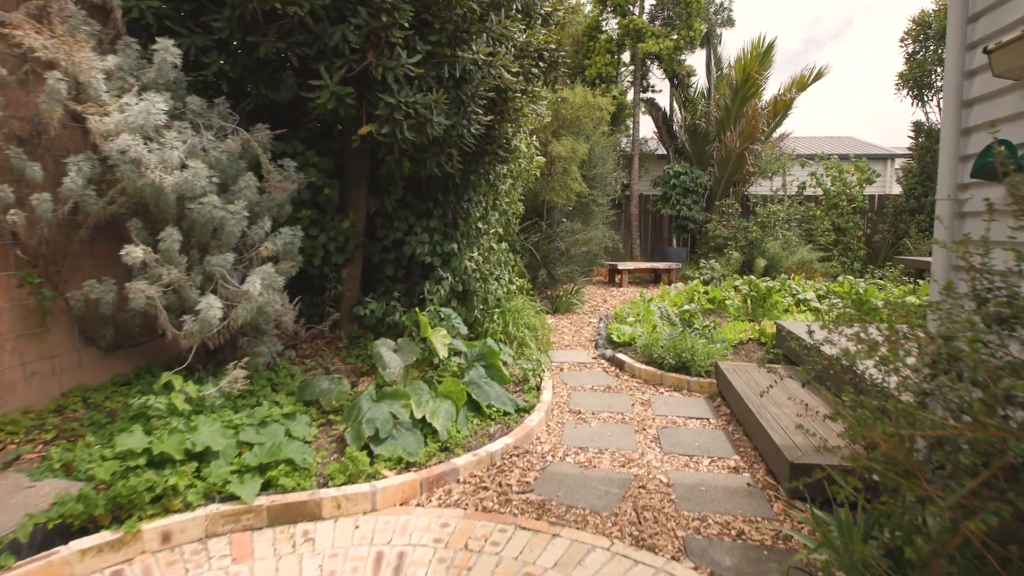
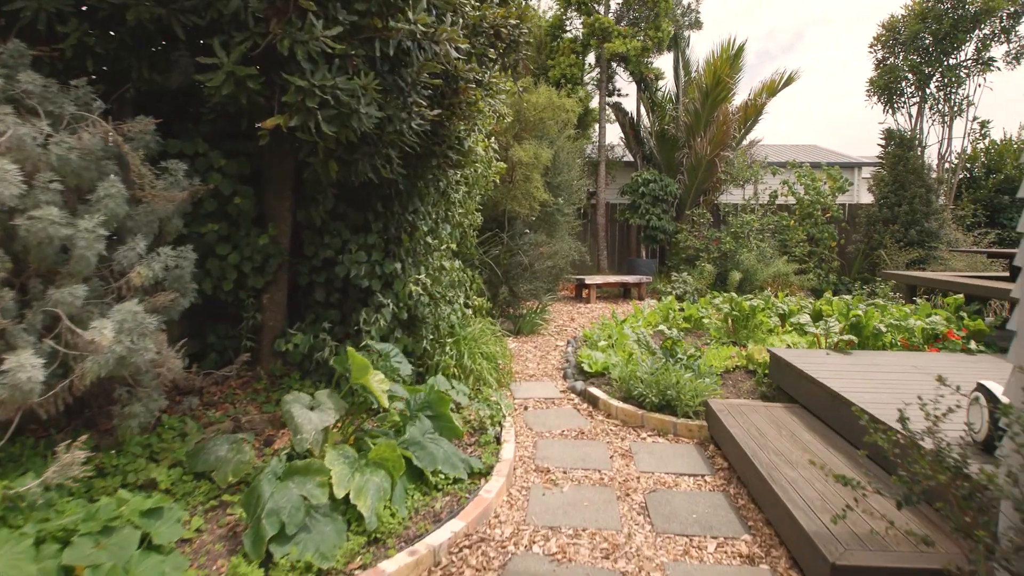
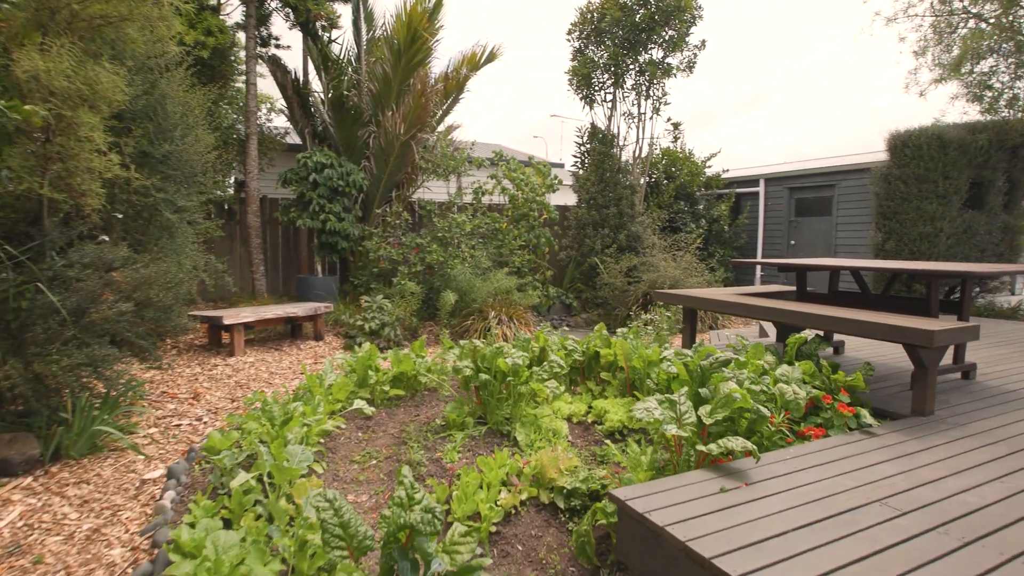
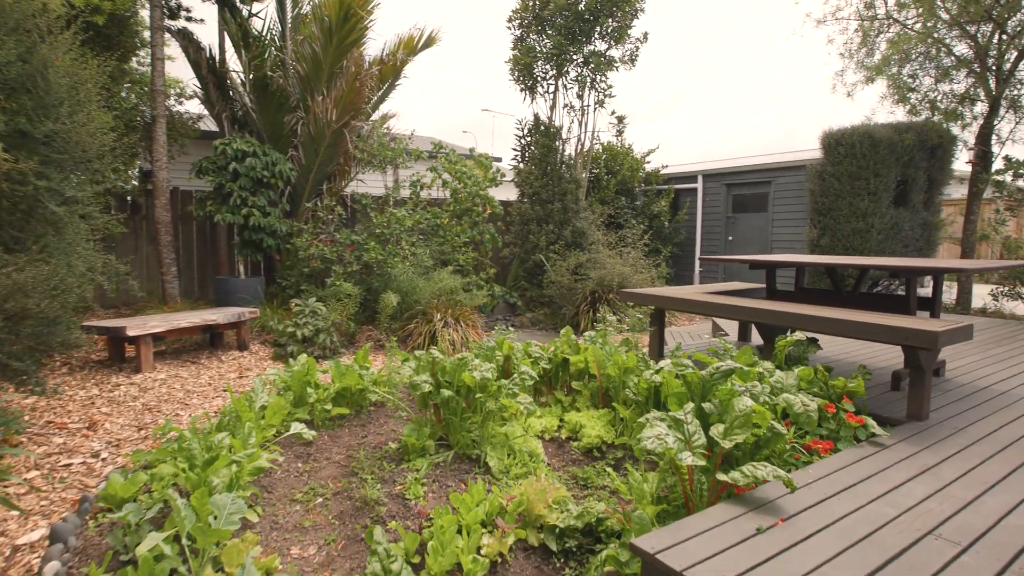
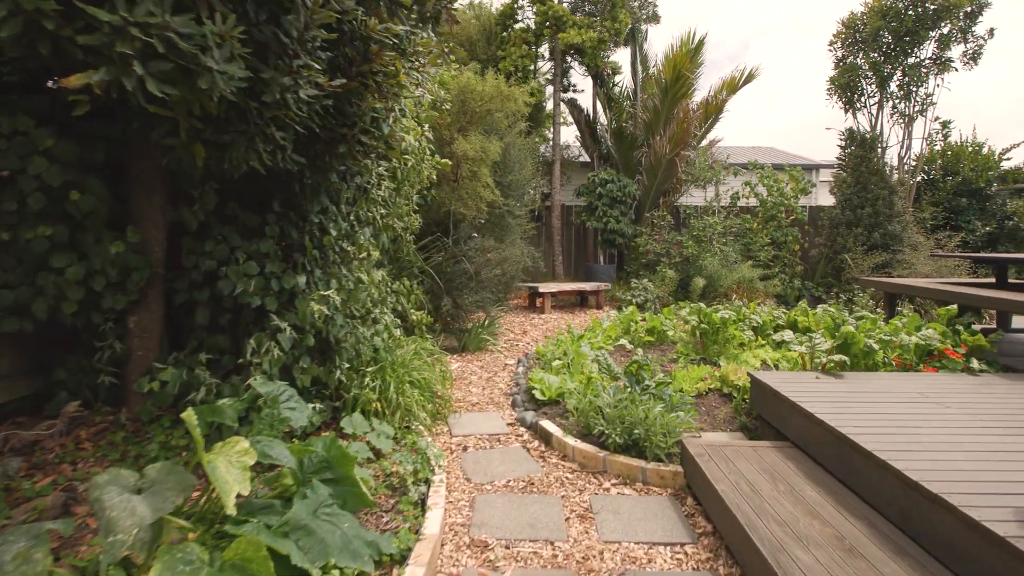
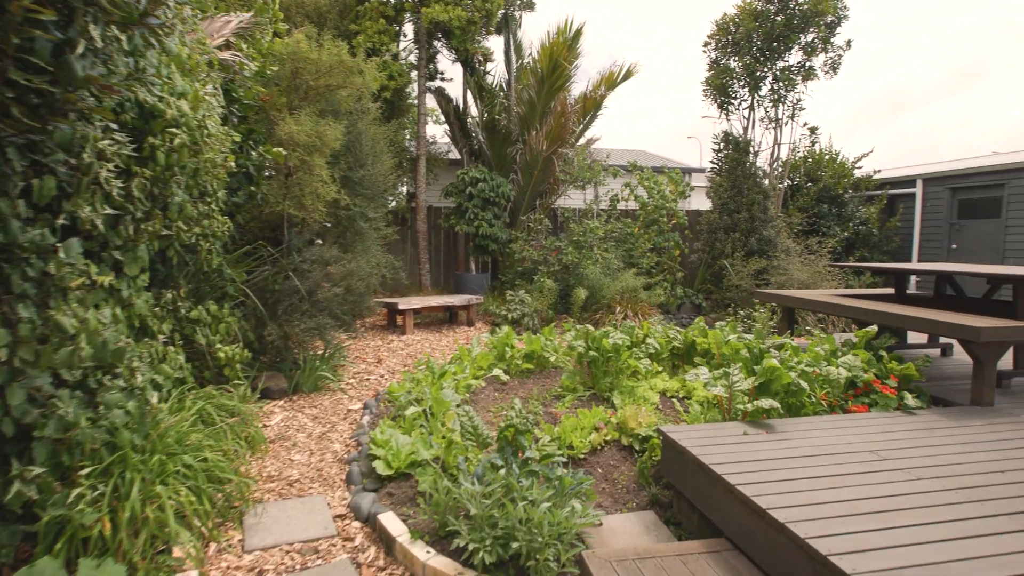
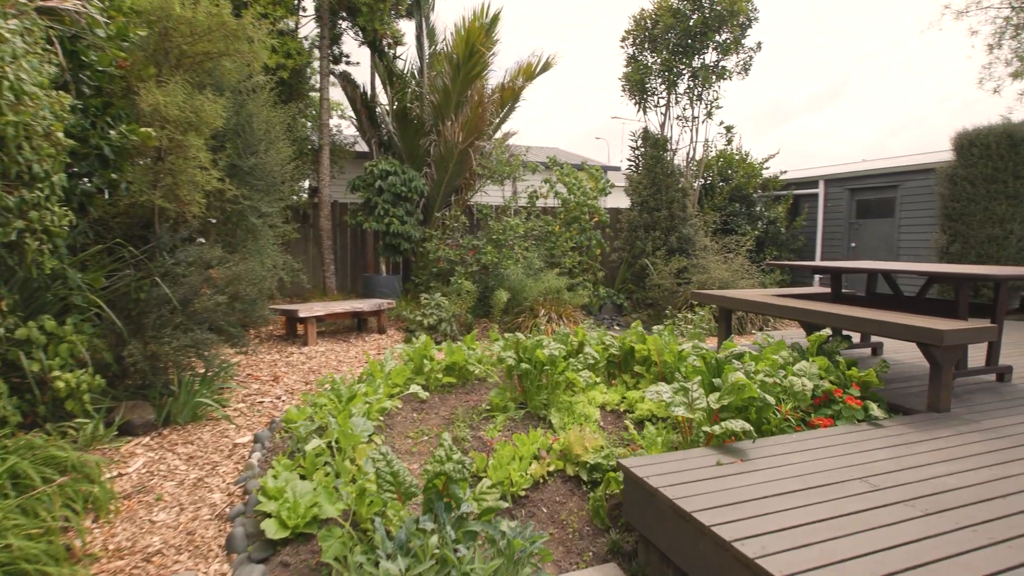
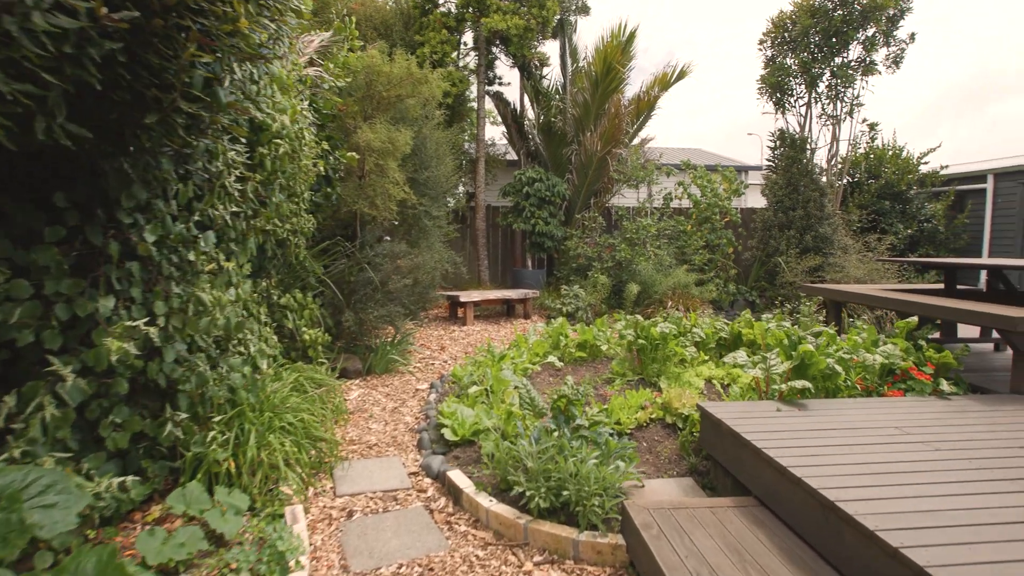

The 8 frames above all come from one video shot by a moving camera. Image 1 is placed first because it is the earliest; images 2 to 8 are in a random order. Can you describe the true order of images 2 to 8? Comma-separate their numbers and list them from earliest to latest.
2, 5, 8, 6, 7, 3, 4
